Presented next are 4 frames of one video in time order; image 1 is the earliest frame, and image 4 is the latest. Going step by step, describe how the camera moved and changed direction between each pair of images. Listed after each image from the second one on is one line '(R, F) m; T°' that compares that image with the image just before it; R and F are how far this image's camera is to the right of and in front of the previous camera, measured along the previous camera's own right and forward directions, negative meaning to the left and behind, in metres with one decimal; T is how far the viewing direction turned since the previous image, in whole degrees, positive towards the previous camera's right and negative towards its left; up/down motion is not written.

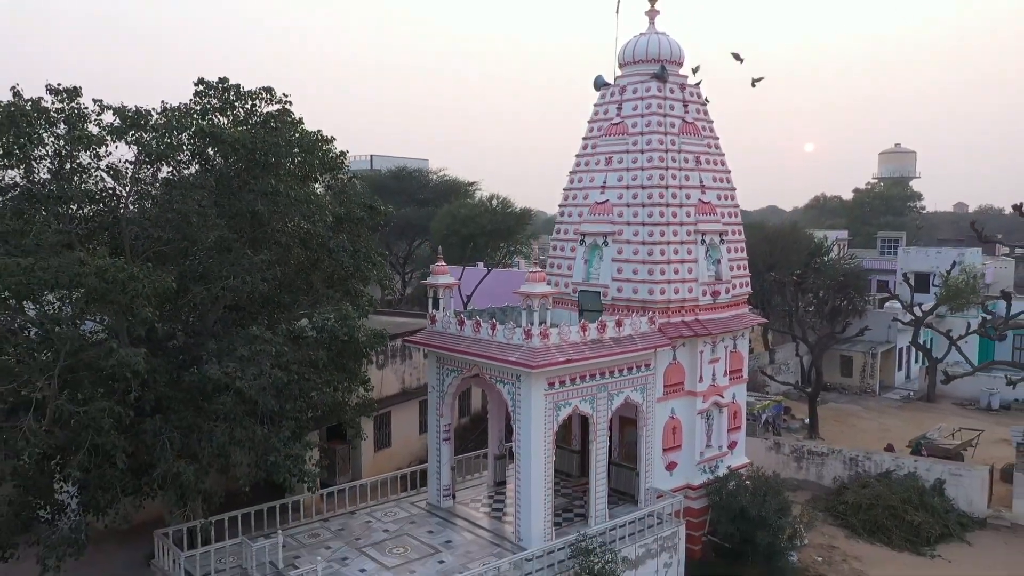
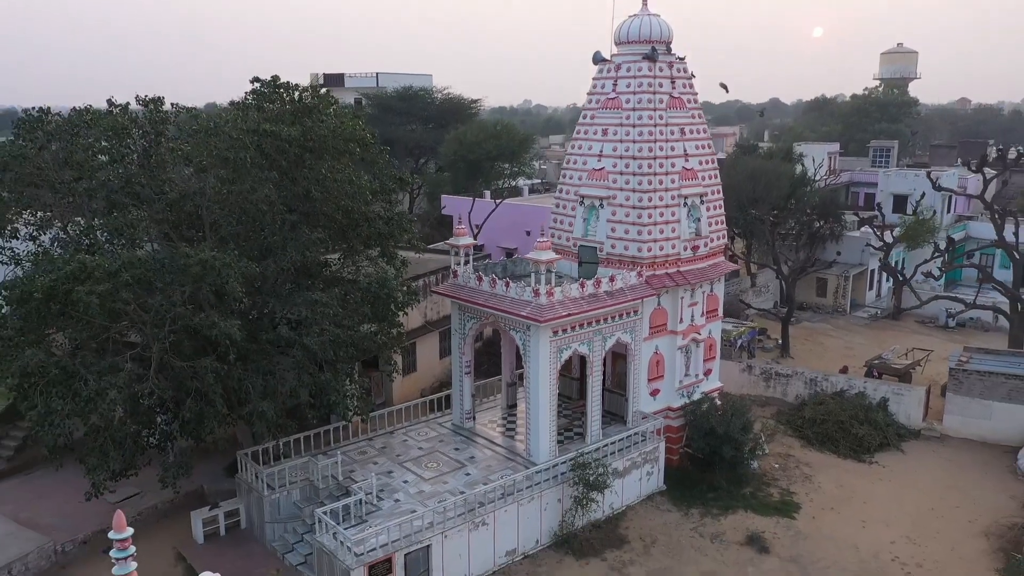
(-0.2, -2.0) m; 0°
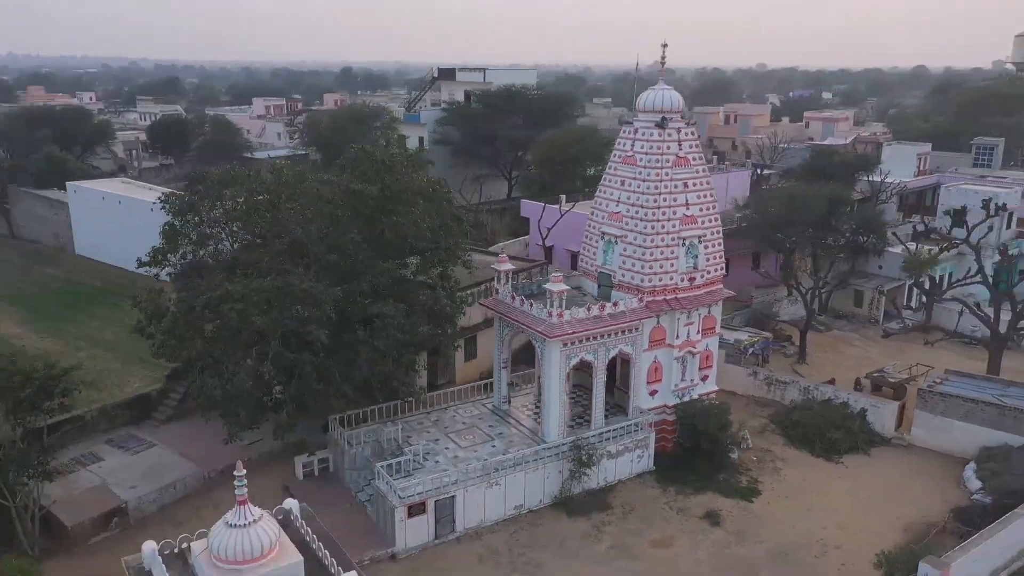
(+2.0, -3.7) m; -9°
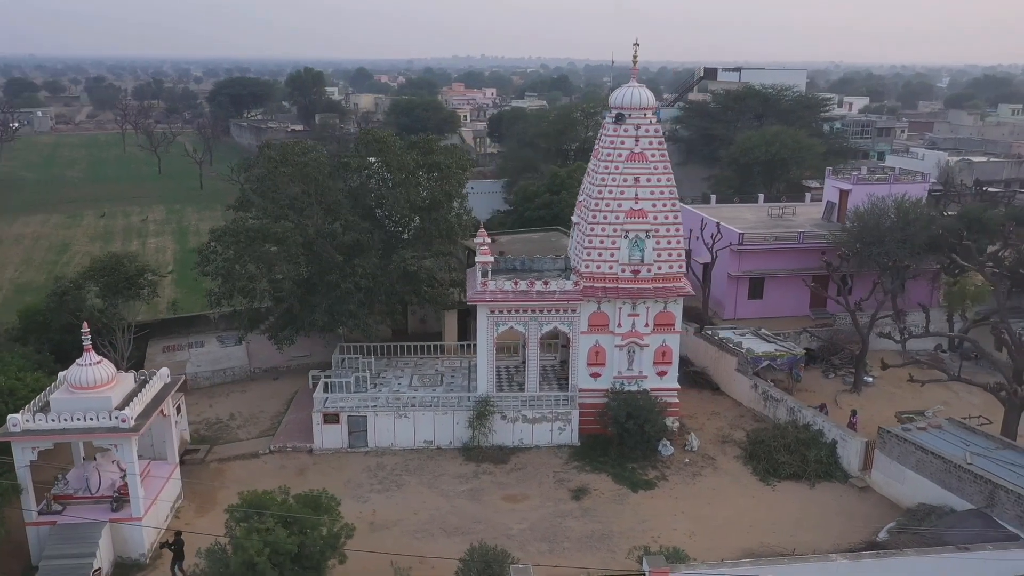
(+10.1, +0.4) m; -28°
